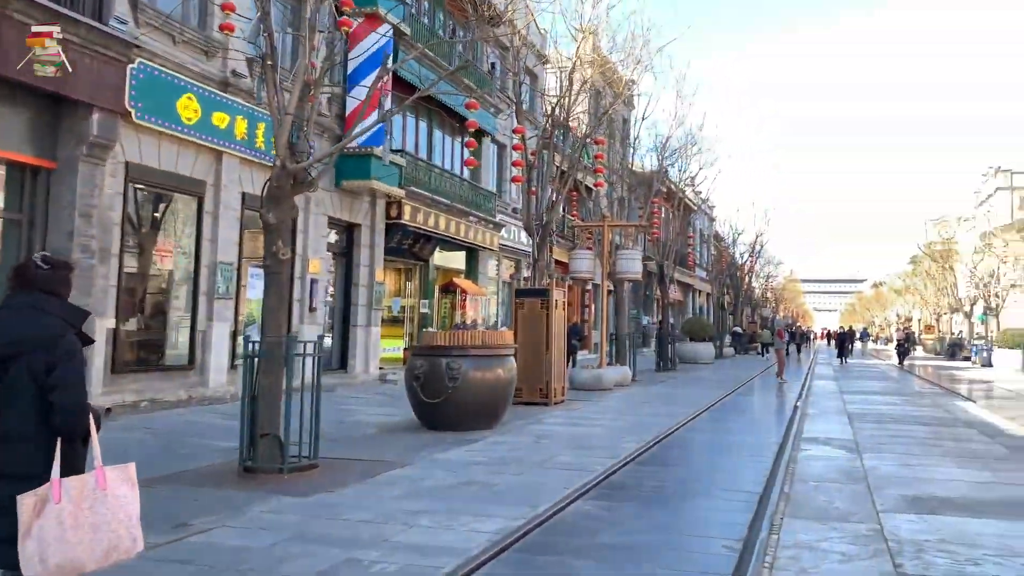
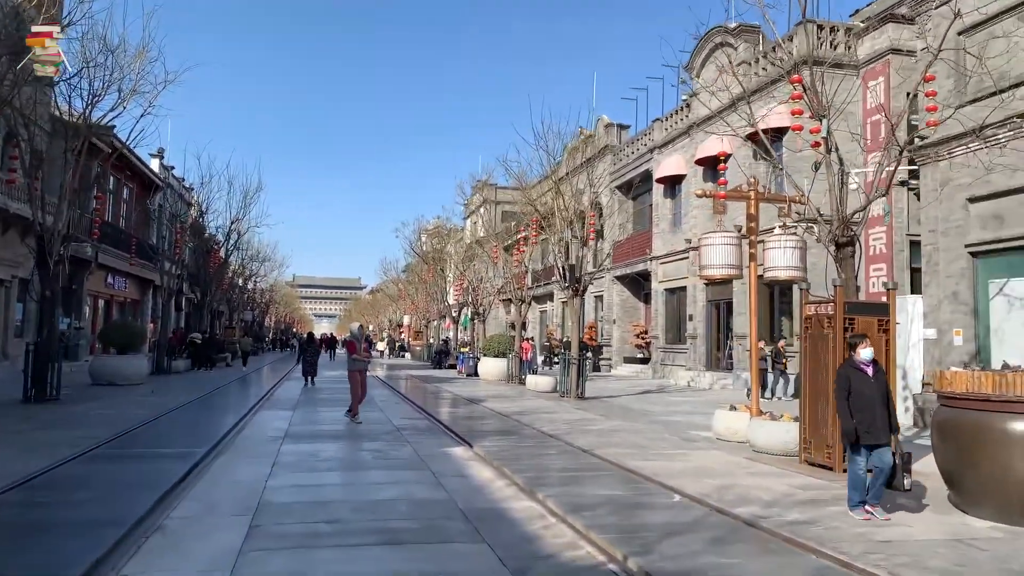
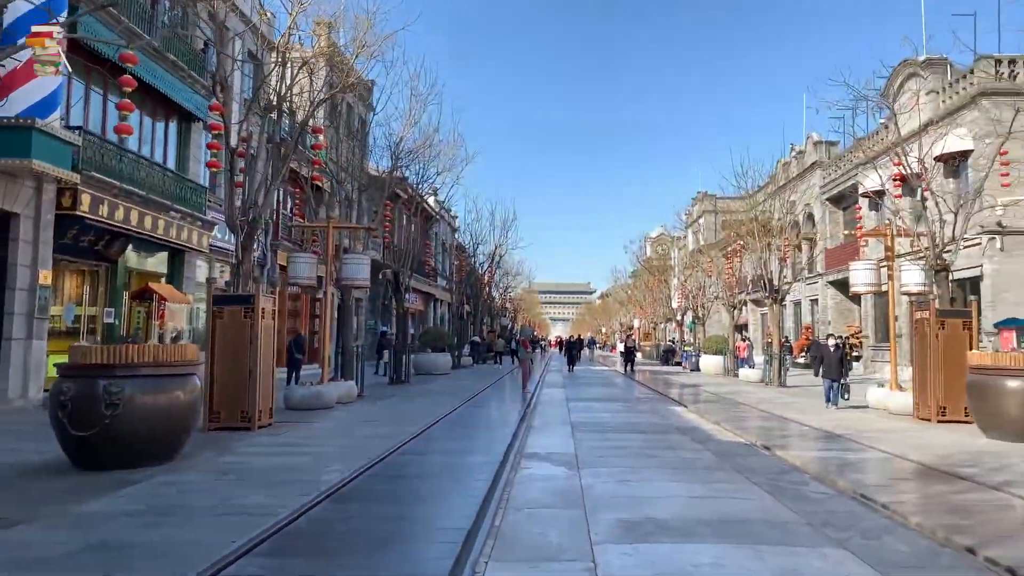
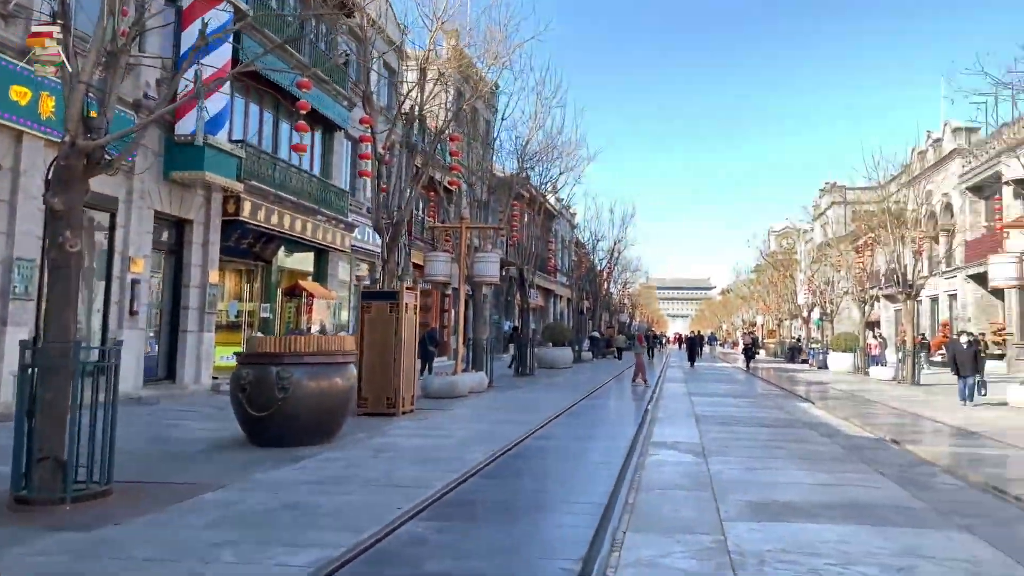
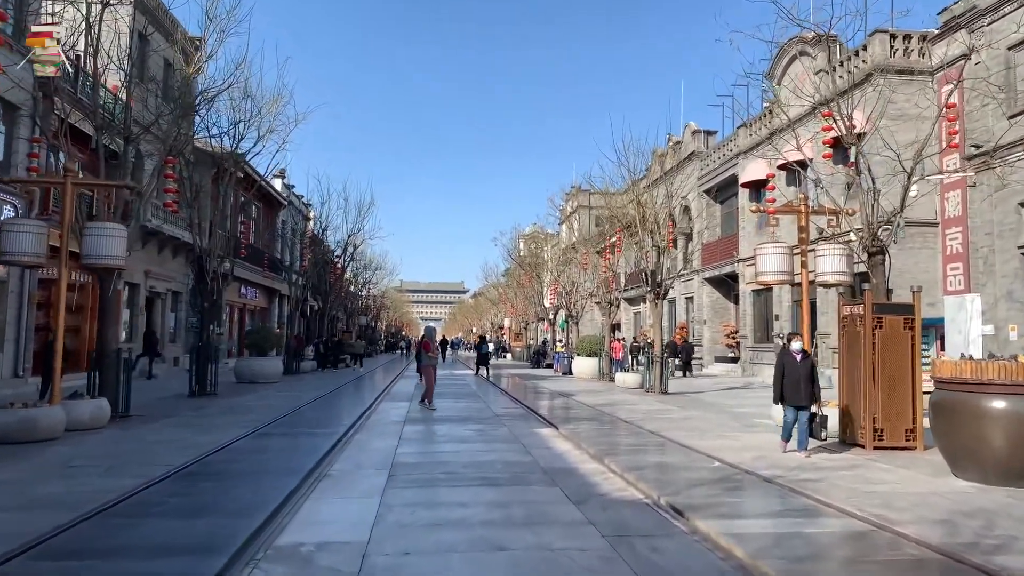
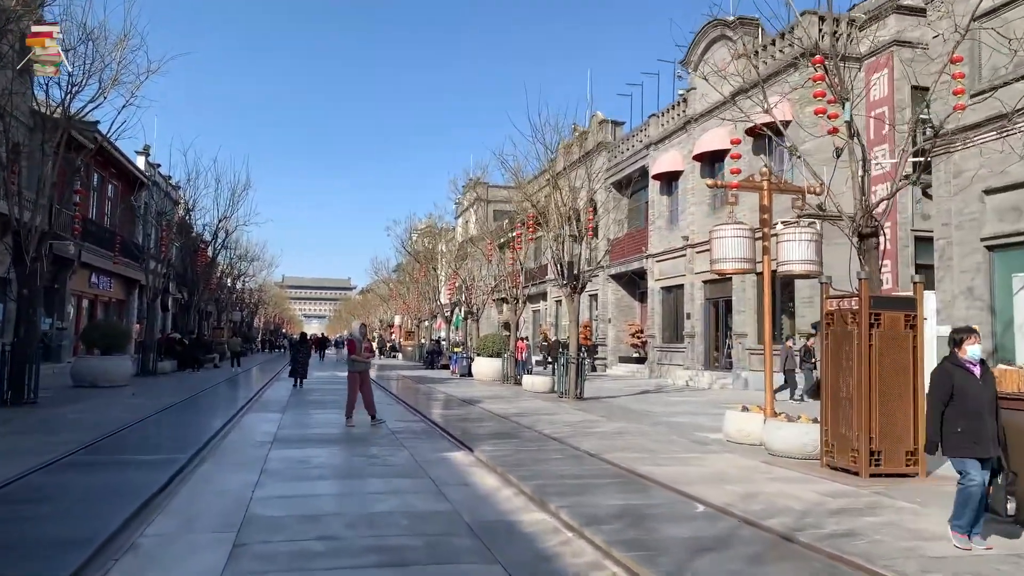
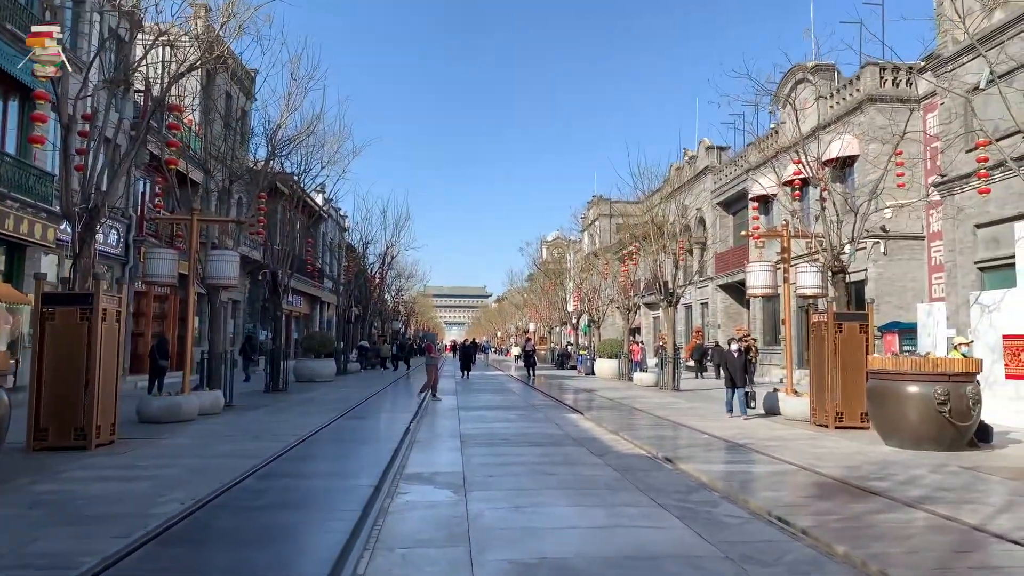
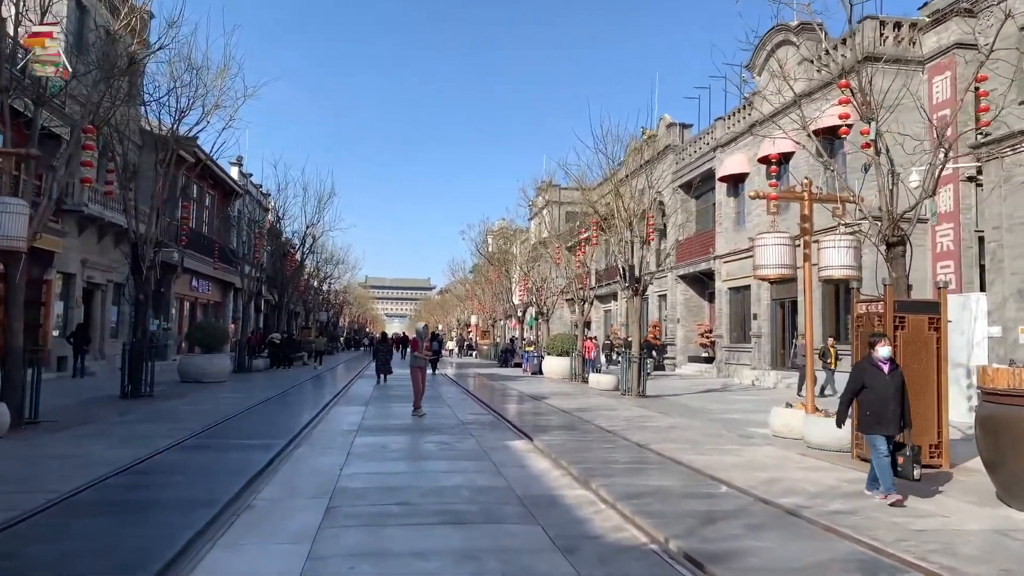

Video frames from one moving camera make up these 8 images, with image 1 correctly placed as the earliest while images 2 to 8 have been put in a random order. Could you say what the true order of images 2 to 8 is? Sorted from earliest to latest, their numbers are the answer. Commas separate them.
4, 3, 7, 5, 8, 2, 6
